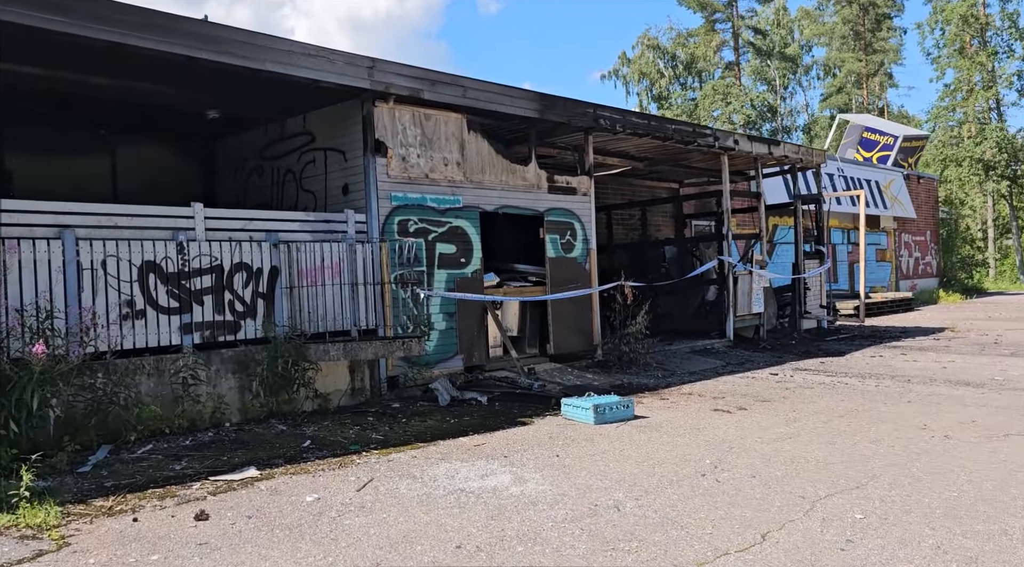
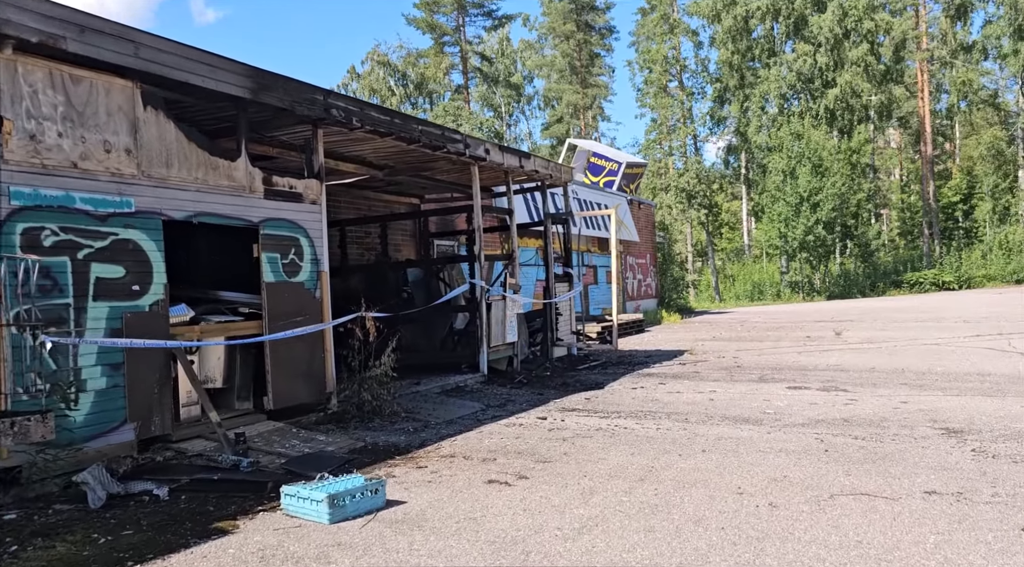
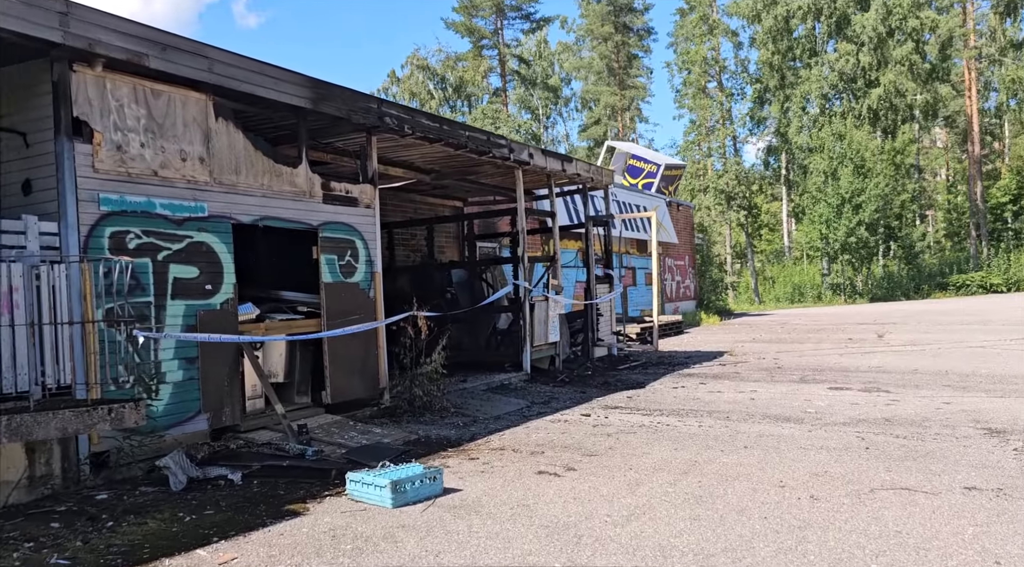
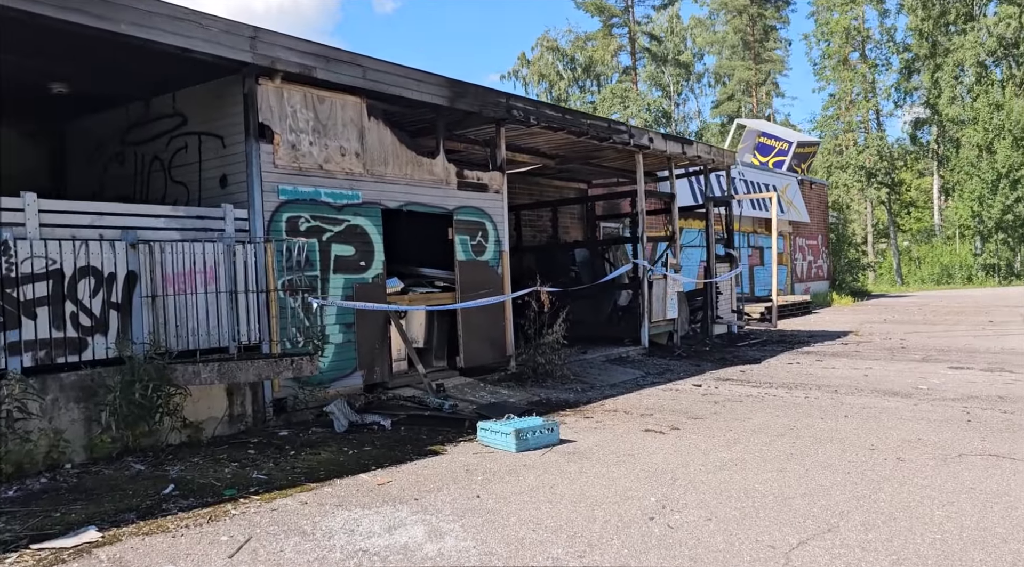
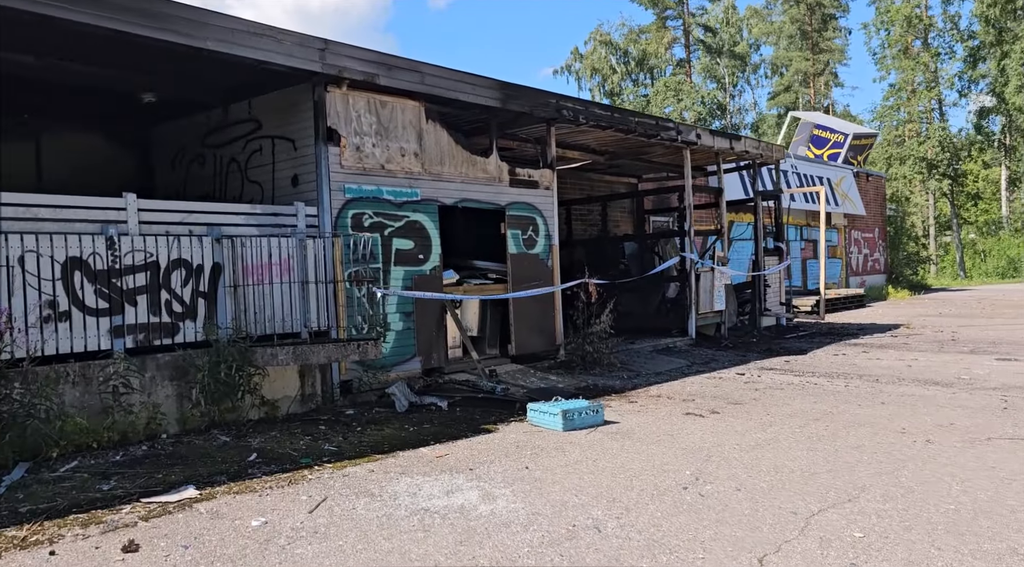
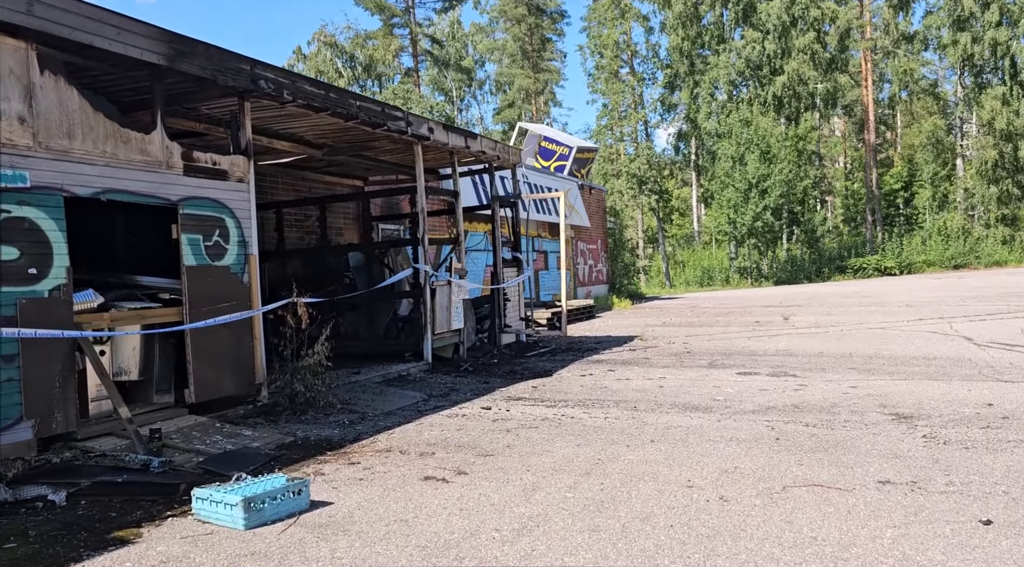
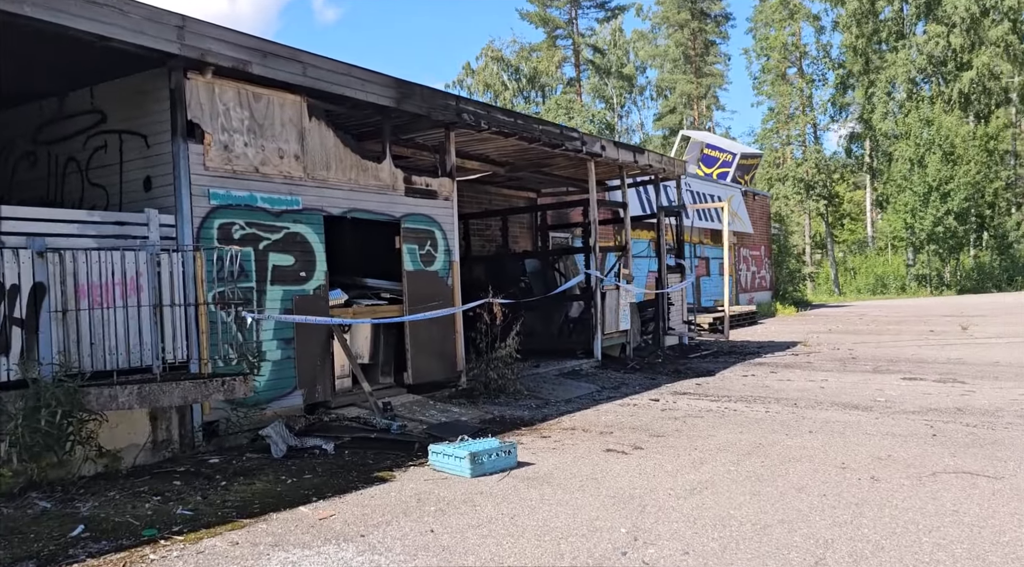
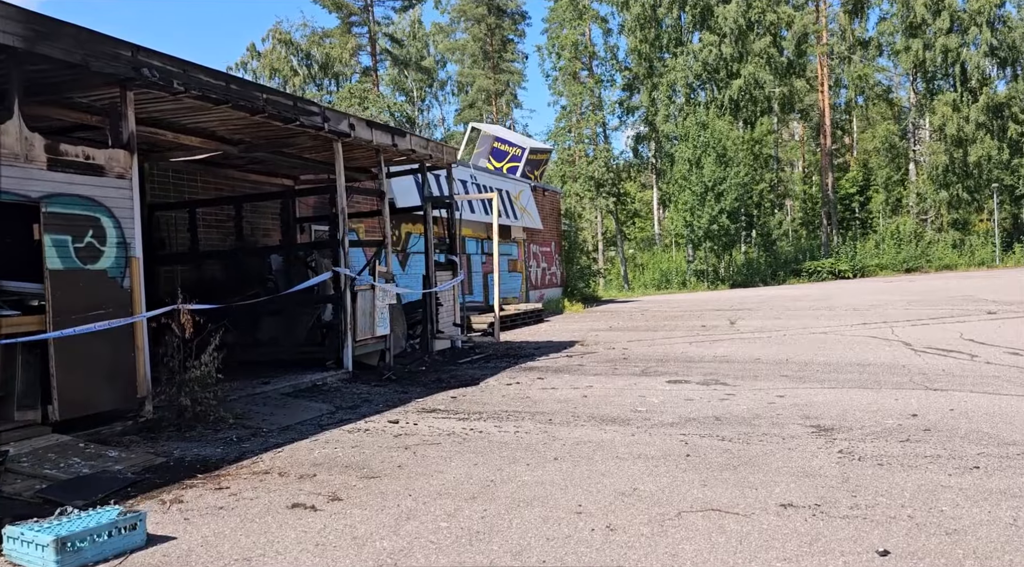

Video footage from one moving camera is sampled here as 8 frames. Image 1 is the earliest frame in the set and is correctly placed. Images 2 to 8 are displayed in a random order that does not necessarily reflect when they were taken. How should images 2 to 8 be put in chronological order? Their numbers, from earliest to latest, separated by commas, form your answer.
5, 4, 7, 3, 2, 6, 8
